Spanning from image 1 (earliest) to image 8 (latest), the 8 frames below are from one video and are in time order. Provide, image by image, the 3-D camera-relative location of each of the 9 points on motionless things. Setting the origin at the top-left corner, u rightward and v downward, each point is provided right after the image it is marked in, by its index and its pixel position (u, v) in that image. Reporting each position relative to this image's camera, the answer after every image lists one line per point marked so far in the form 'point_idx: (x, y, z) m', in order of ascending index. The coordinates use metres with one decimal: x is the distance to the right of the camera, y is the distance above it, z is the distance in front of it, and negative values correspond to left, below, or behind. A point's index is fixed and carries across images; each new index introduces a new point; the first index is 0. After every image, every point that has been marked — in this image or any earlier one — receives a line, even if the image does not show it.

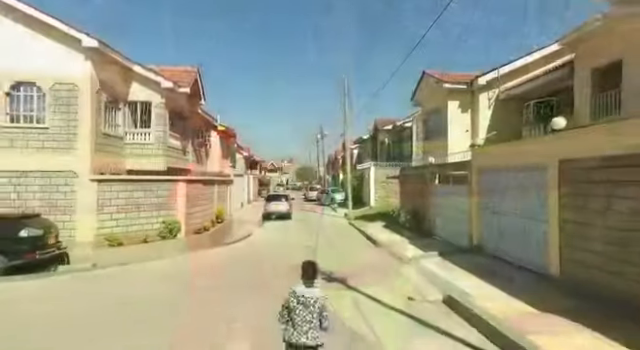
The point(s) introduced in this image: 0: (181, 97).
0: (-7.2, +4.0, +19.1) m
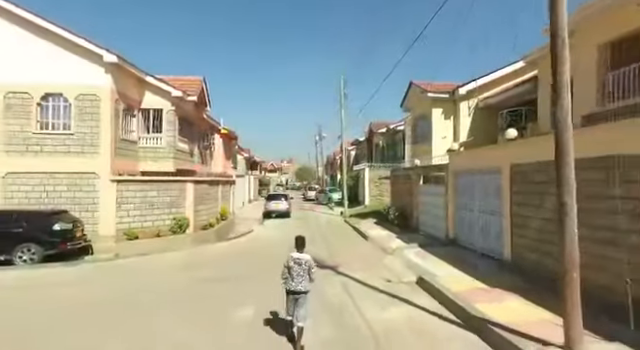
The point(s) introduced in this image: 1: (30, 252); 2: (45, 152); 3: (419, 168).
0: (-7.4, +4.0, +20.9) m
1: (-10.2, -2.7, +12.9) m
2: (-11.6, +1.0, +15.4) m
3: (+5.0, +0.4, +18.6) m
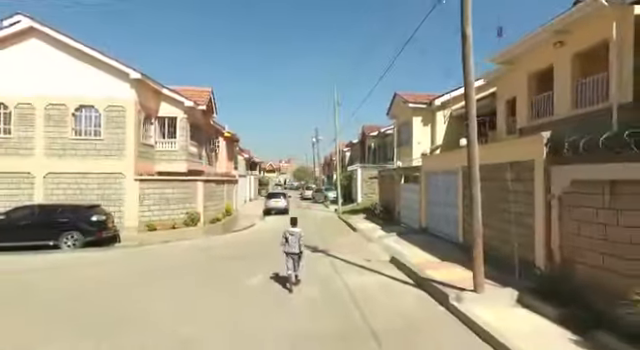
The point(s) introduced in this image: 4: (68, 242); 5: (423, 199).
0: (-7.8, +4.0, +23.6) m
1: (-10.5, -2.6, +15.6) m
2: (-11.9, +1.0, +18.1) m
3: (+4.7, +0.4, +21.4) m
4: (-10.6, -2.8, +15.6) m
5: (+5.0, -1.1, +17.6) m
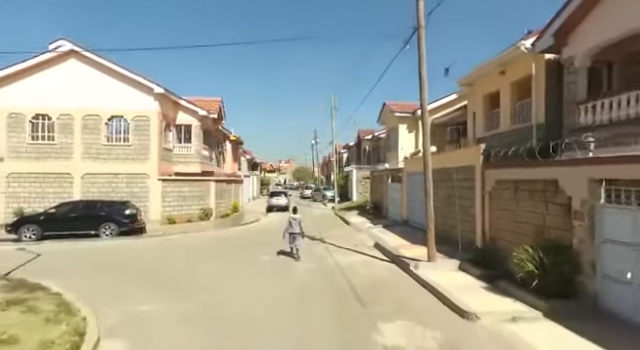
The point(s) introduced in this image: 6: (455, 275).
0: (-7.9, +3.9, +26.6) m
1: (-10.7, -2.7, +18.6) m
2: (-12.1, +1.0, +21.1) m
3: (+4.5, +0.3, +24.5) m
4: (-10.8, -2.8, +18.6) m
5: (+4.8, -1.2, +20.7) m
6: (+3.8, -2.8, +10.3) m
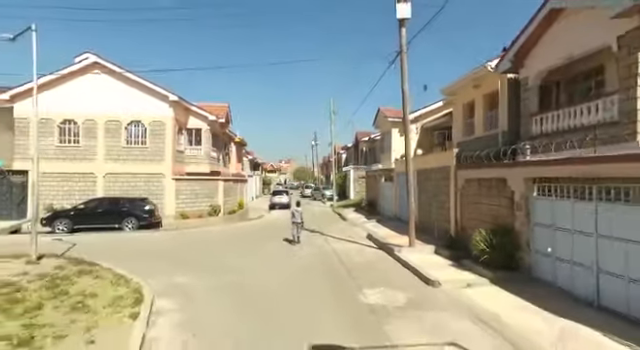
0: (-8.0, +4.0, +28.8) m
1: (-10.7, -2.7, +20.9) m
2: (-12.2, +1.0, +23.4) m
3: (+4.5, +0.4, +26.7) m
4: (-10.8, -2.8, +20.8) m
5: (+4.8, -1.2, +22.9) m
6: (+3.8, -2.8, +12.5) m
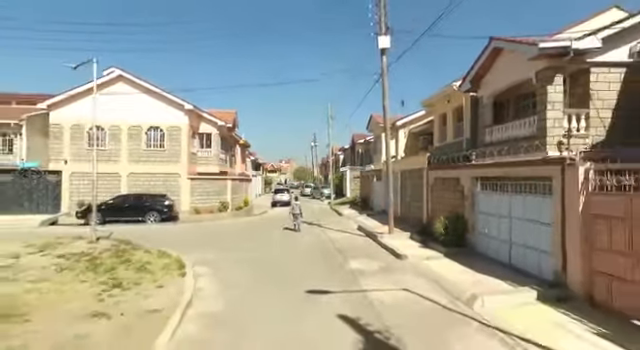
0: (-8.2, +4.0, +31.9) m
1: (-10.9, -2.6, +24.0) m
2: (-12.3, +1.0, +26.5) m
3: (+4.3, +0.4, +29.8) m
4: (-11.0, -2.8, +23.9) m
5: (+4.6, -1.1, +26.0) m
6: (+3.6, -2.8, +15.6) m
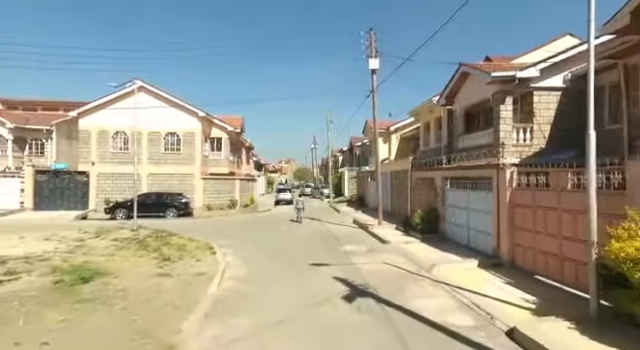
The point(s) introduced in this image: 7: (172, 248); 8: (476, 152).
0: (-8.2, +3.9, +34.9) m
1: (-10.9, -2.7, +27.0) m
2: (-12.3, +1.0, +29.5) m
3: (+4.3, +0.3, +32.8) m
4: (-11.0, -2.8, +26.9) m
5: (+4.6, -1.2, +29.1) m
6: (+3.6, -2.8, +18.7) m
7: (-5.6, -2.8, +13.8) m
8: (+6.9, +1.0, +16.2) m
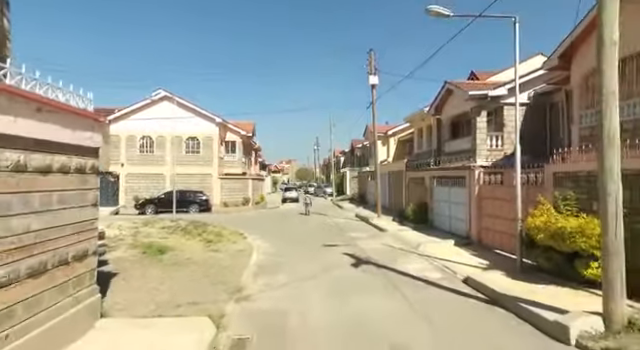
0: (-7.7, +3.9, +38.2) m
1: (-10.4, -2.7, +30.3) m
2: (-11.8, +1.0, +32.8) m
3: (+4.8, +0.3, +36.1) m
4: (-10.5, -2.8, +30.2) m
5: (+5.1, -1.2, +32.3) m
6: (+4.1, -2.8, +21.9) m
7: (-5.1, -2.8, +17.1) m
8: (+7.4, +1.0, +19.5) m
